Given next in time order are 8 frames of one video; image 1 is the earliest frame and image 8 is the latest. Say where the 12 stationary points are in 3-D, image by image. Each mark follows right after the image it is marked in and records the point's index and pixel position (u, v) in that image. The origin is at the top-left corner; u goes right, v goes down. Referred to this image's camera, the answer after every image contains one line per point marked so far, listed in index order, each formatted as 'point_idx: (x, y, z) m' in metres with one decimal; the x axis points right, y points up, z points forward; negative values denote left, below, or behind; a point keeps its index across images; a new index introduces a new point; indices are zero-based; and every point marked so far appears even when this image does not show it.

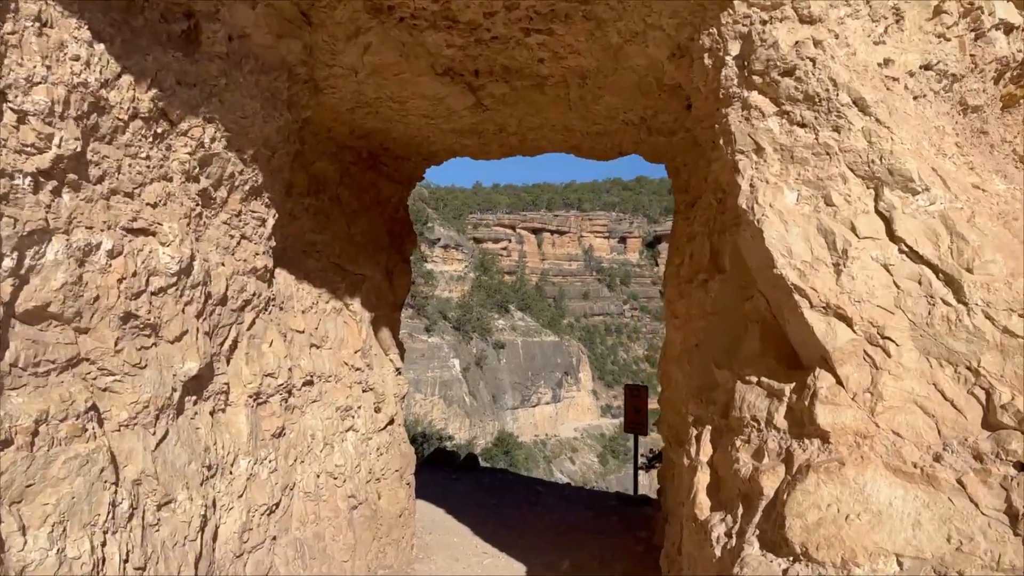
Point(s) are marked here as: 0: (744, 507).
0: (+0.9, -0.8, +2.8) m
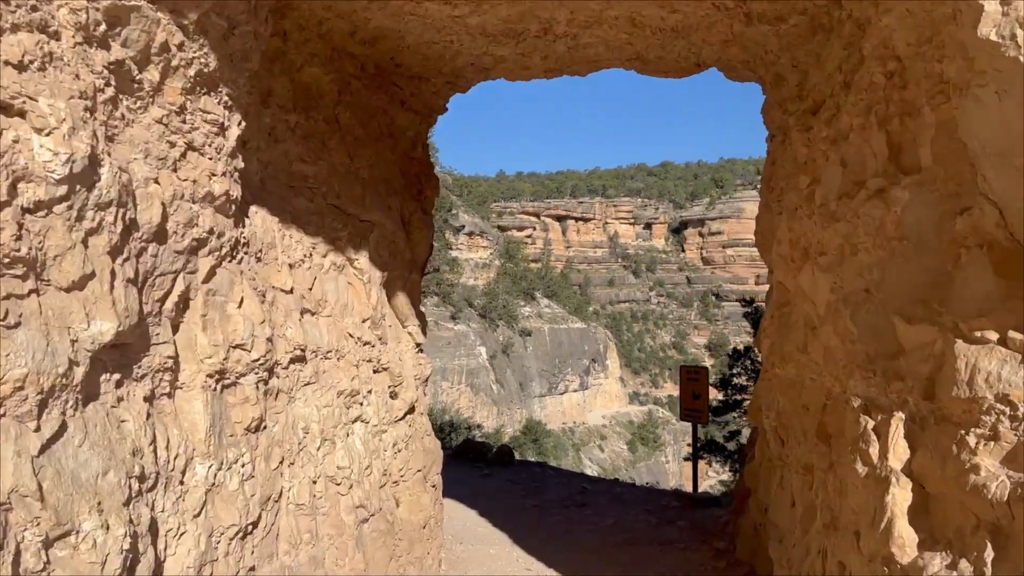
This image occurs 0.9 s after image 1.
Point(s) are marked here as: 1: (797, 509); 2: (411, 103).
0: (+1.1, -0.6, +1.7) m
1: (+1.2, -0.9, +3.1) m
2: (-0.6, +1.1, +4.3) m
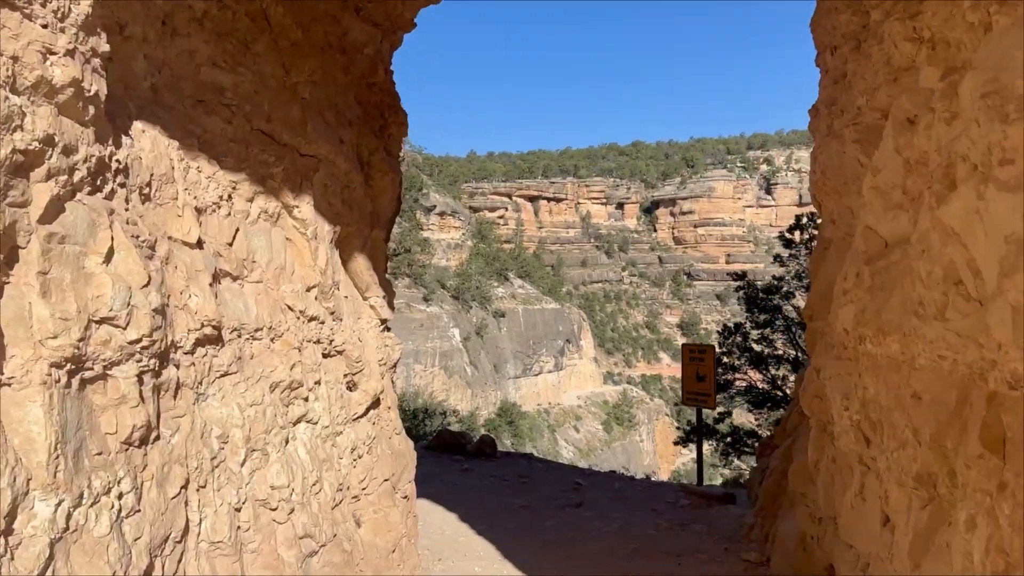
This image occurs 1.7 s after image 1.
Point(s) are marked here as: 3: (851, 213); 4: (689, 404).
0: (+1.1, -0.5, +0.8) m
1: (+1.2, -0.8, +2.3) m
2: (-0.7, +1.3, +3.4) m
3: (+1.3, +0.3, +2.8) m
4: (+1.6, -1.0, +6.5) m
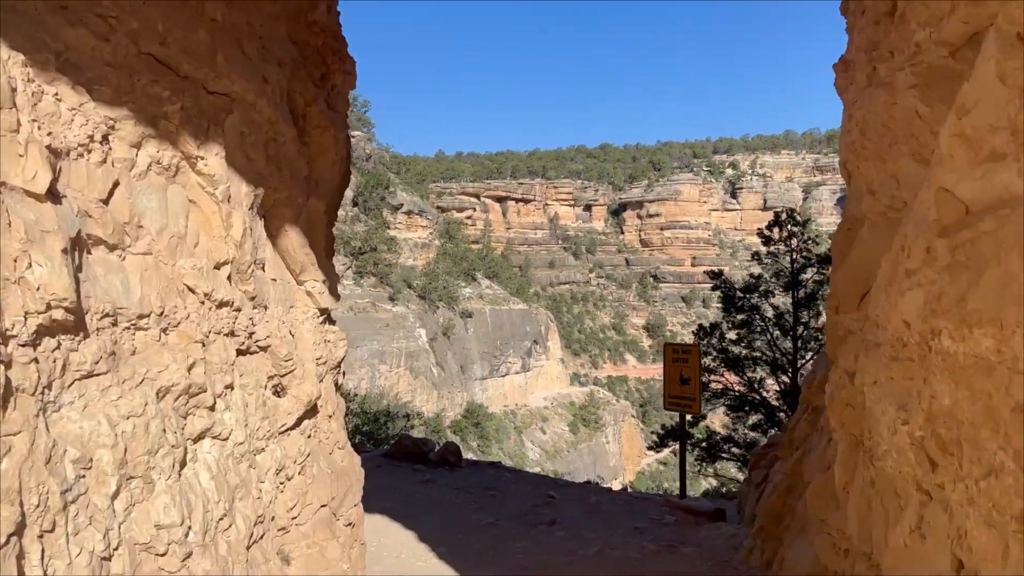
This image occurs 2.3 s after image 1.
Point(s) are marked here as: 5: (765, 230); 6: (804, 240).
0: (+1.1, -0.4, +0.3) m
1: (+1.1, -0.7, +1.8) m
2: (-0.8, +1.3, +2.8) m
3: (+1.2, +0.3, +2.3) m
4: (+1.3, -1.0, +6.0) m
5: (+3.9, +0.9, +11.4) m
6: (+4.4, +0.7, +11.0) m
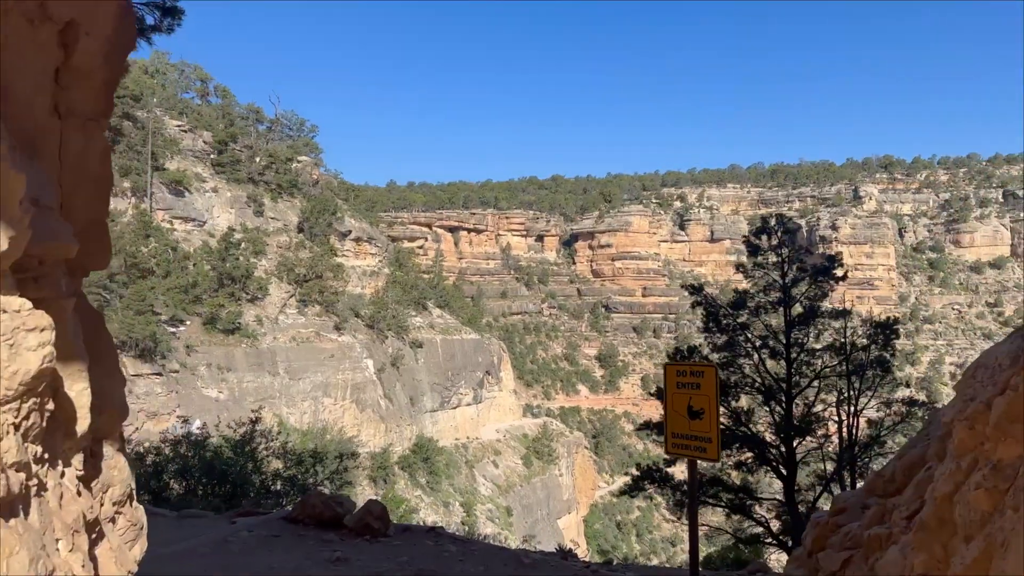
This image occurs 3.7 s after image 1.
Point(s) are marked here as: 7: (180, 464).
0: (+1.2, -0.1, -1.3) m
1: (+1.1, -0.5, +0.2) m
2: (-0.9, +1.5, +1.1) m
3: (+1.1, +0.5, +0.7) m
4: (+1.0, -1.0, +4.4) m
5: (+3.3, +0.7, +10.0) m
6: (+3.7, +0.5, +9.6) m
7: (-5.0, -2.7, +11.3) m
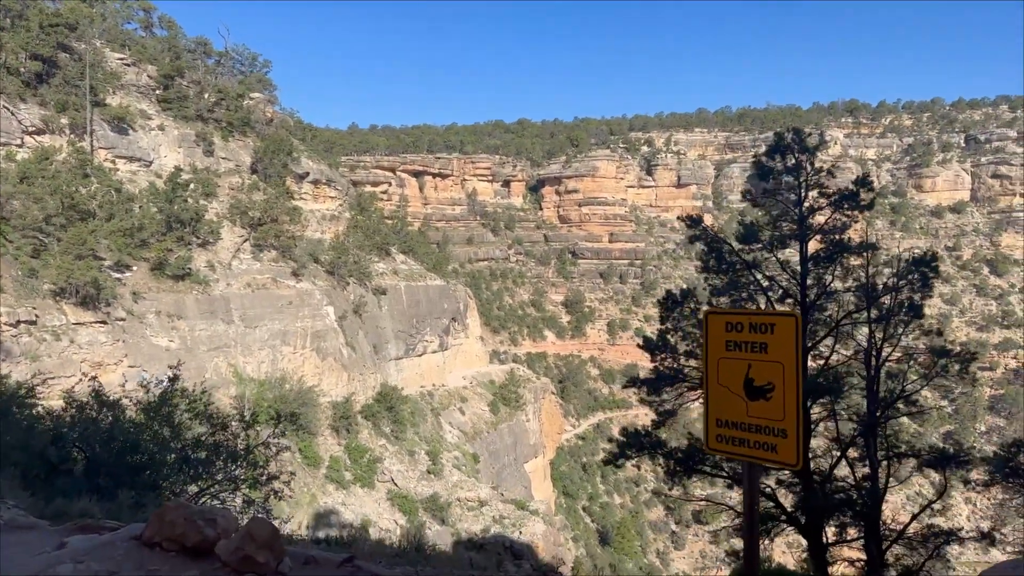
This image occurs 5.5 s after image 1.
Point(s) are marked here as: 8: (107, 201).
0: (+1.3, -0.2, -2.9) m
1: (+1.1, -0.5, -1.4) m
2: (-0.9, +1.6, -0.7) m
3: (+1.1, +0.6, -1.0) m
4: (+0.8, -0.6, +2.8) m
5: (+2.8, +1.5, +8.4) m
6: (+3.3, +1.3, +8.0) m
7: (-5.5, -1.9, +9.6) m
8: (-11.0, +2.3, +19.5) m
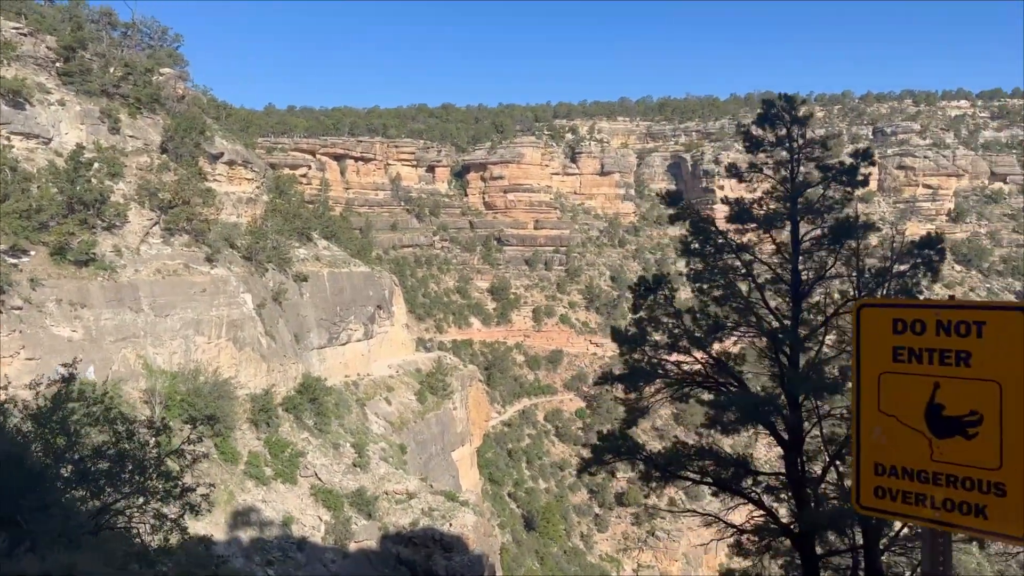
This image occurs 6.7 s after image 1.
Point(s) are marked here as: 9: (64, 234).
0: (+2.0, -0.3, -3.7) m
1: (+1.7, -0.5, -2.3) m
2: (-0.4, +1.6, -1.8) m
3: (+1.7, +0.6, -1.8) m
4: (+1.0, -0.6, +1.9) m
5: (+2.4, +1.6, +7.6) m
6: (+2.9, +1.4, +7.3) m
7: (-6.0, -1.7, +8.0) m
8: (-12.5, +2.7, +17.2) m
9: (-10.9, +1.3, +17.8) m
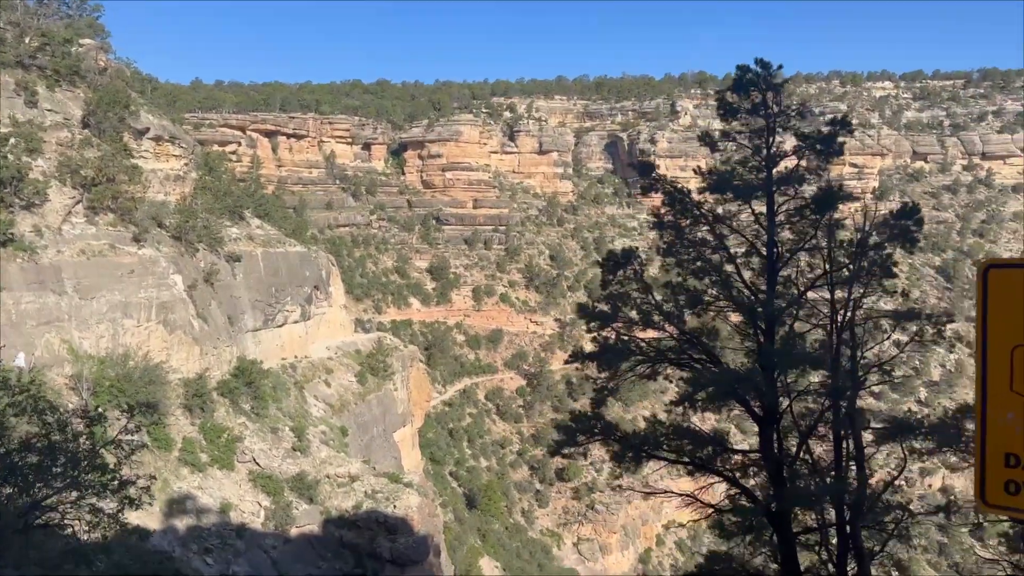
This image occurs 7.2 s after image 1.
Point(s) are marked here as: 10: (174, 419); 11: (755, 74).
0: (+2.6, -0.3, -3.9) m
1: (+2.2, -0.5, -2.4) m
2: (+0.1, +1.5, -2.2) m
3: (+2.1, +0.6, -2.0) m
4: (+1.1, -0.5, +1.7) m
5: (+2.0, +1.9, +7.4) m
6: (+2.6, +1.7, +7.2) m
7: (-6.3, -1.5, +7.2) m
8: (-13.6, +3.0, +15.7) m
9: (-12.1, +1.7, +16.4) m
10: (-8.9, -3.5, +19.7) m
11: (+2.3, +2.1, +7.2) m
